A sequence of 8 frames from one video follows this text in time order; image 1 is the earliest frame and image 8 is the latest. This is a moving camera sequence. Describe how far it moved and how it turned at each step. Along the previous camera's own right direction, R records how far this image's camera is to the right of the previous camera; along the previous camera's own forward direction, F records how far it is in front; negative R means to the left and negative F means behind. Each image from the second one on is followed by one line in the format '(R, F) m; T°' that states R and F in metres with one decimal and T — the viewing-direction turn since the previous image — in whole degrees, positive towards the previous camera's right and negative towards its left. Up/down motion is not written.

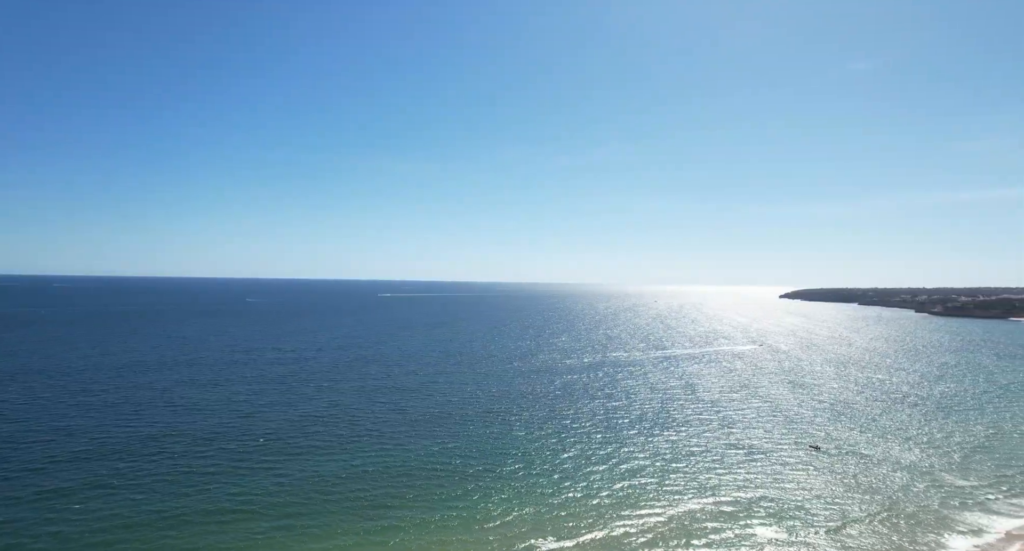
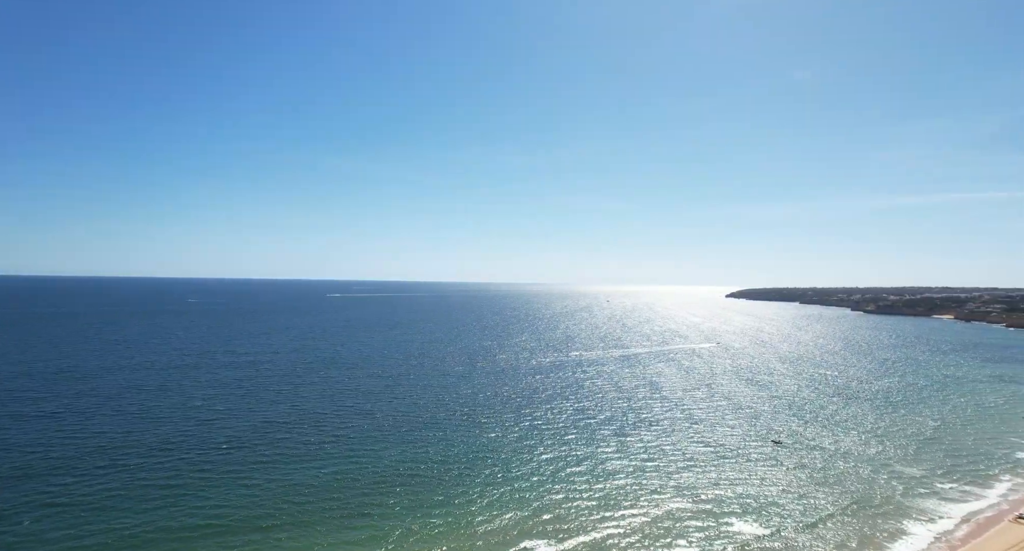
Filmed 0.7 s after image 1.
(-1.6, +0.4) m; +5°
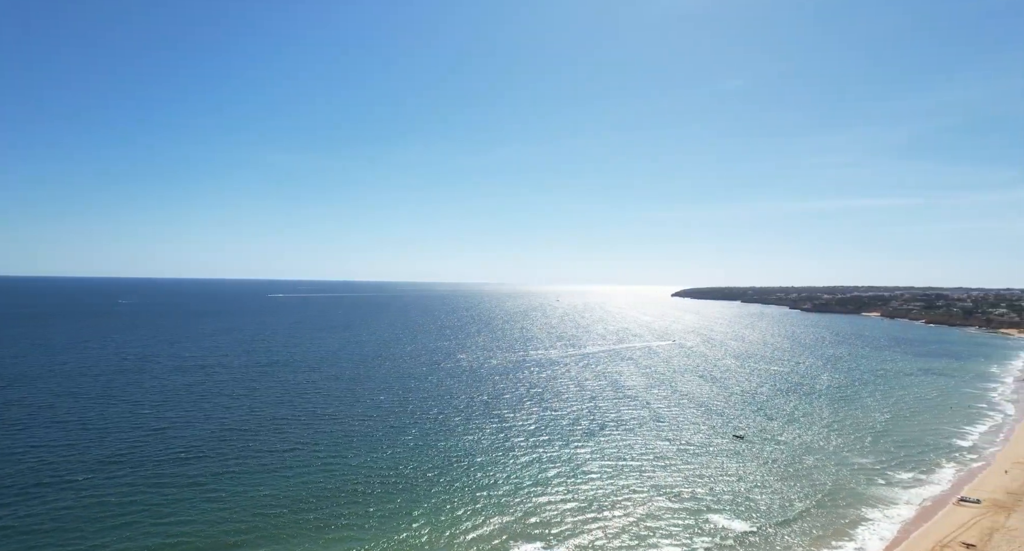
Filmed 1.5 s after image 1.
(-1.8, +0.4) m; +6°
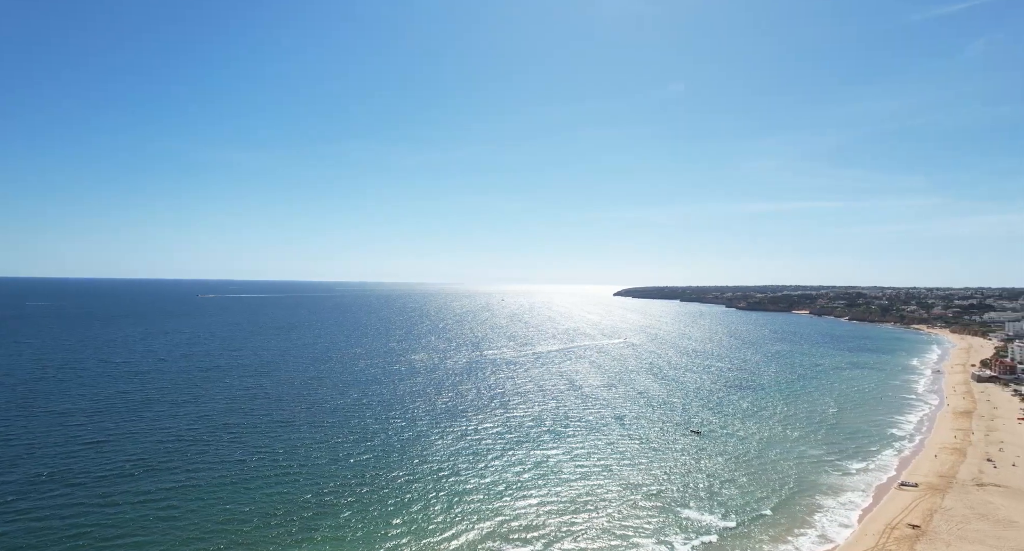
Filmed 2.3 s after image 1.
(-1.9, +0.3) m; +6°
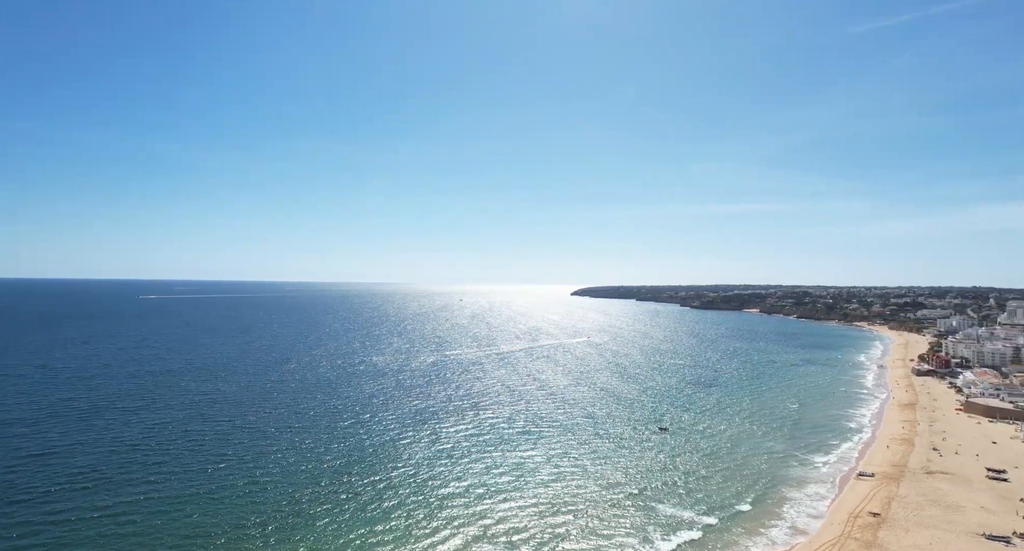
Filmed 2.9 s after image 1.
(-1.4, +0.2) m; +5°
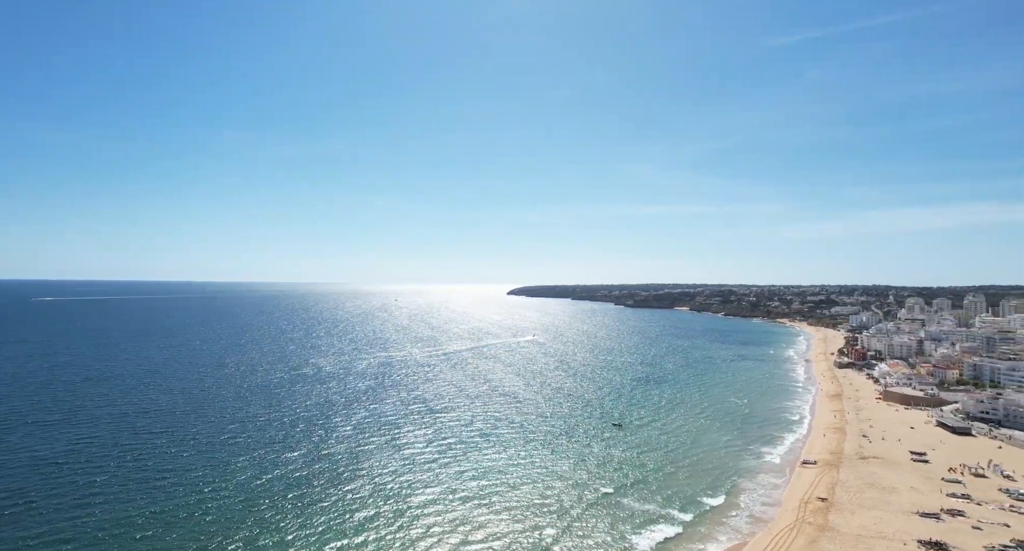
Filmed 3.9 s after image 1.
(-2.3, +0.4) m; +7°
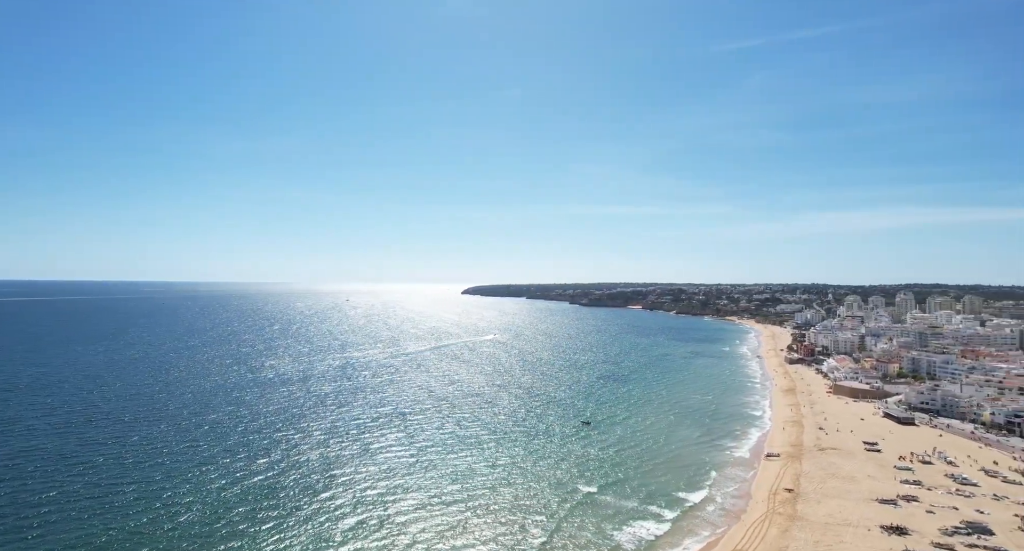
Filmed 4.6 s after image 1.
(-1.7, +0.3) m; +5°
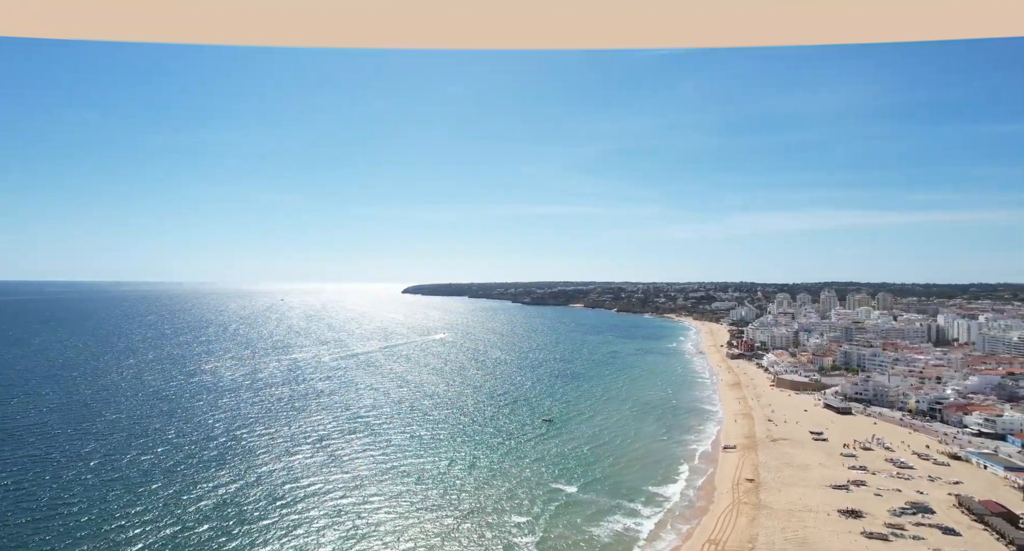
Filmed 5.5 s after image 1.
(-2.4, +0.4) m; +7°
